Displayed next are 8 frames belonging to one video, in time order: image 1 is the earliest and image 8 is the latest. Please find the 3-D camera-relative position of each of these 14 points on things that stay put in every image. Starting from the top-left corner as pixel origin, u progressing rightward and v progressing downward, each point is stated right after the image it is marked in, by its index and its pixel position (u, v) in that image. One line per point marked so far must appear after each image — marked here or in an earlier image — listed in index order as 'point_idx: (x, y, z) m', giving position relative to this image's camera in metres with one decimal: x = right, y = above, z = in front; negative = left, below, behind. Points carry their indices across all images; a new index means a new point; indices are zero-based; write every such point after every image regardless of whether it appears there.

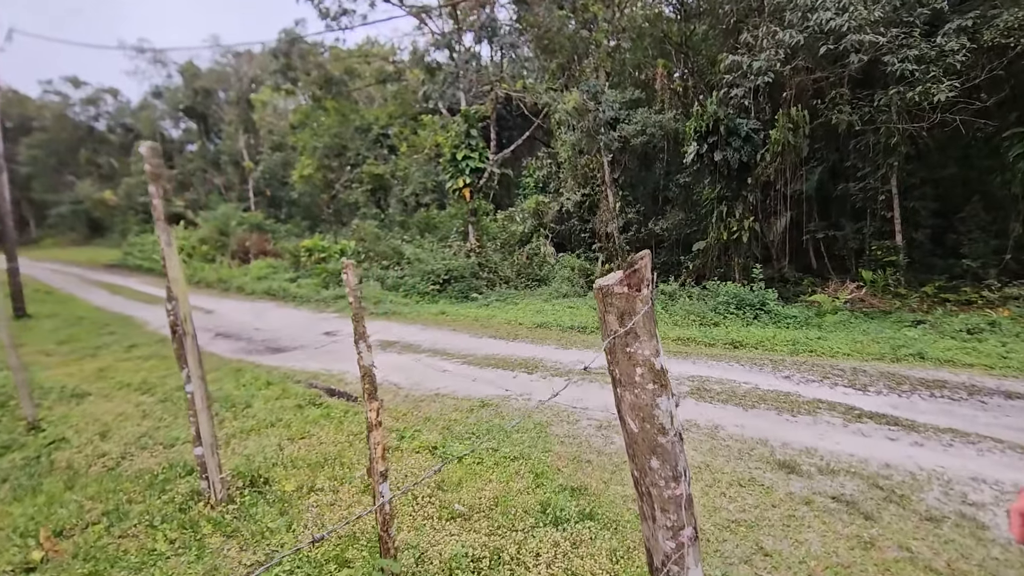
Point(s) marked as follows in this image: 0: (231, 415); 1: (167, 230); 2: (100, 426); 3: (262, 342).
0: (-3.7, -1.7, +6.9) m
1: (-2.6, +0.4, +3.9) m
2: (-5.2, -1.8, +6.5) m
3: (-5.9, -1.2, +11.9) m
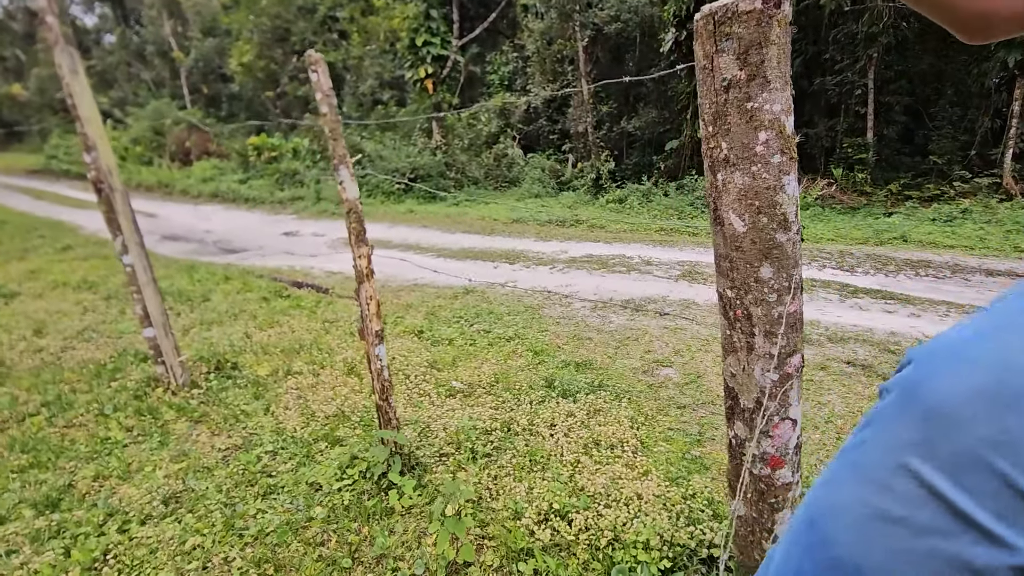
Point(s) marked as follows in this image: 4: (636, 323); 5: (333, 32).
0: (-3.9, -0.2, +6.2) m
1: (-2.6, +1.4, +3.0) m
2: (-5.3, -0.4, +5.8) m
3: (-6.4, +1.0, +10.9) m
4: (+1.2, -0.3, +5.0) m
5: (-6.2, +8.4, +16.7) m
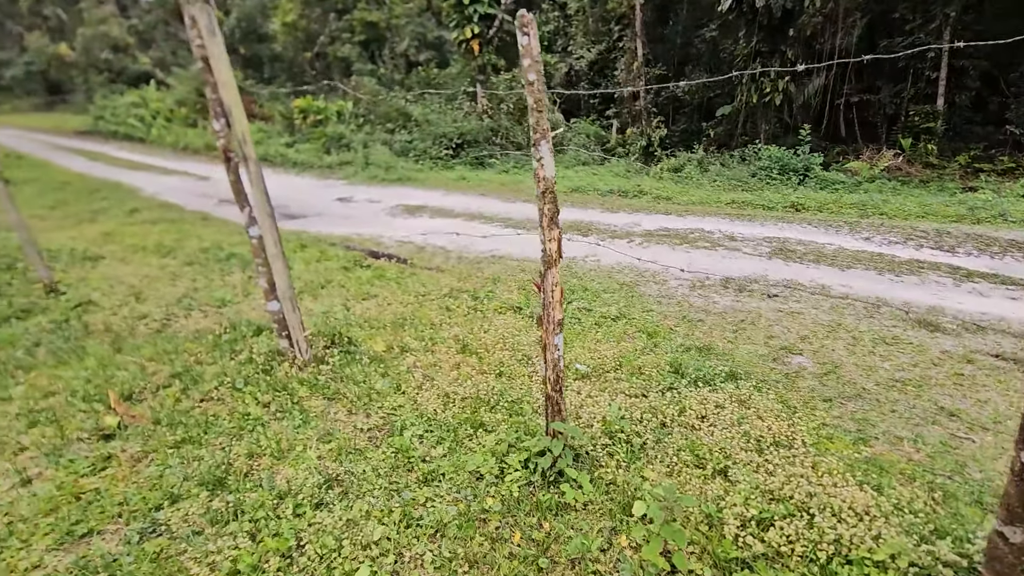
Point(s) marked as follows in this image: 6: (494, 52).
0: (-2.9, +0.2, +6.2) m
1: (-1.7, +1.5, +2.8) m
2: (-4.3, 0.0, +5.8) m
3: (-5.2, +1.7, +10.9) m
4: (+2.2, -0.2, +4.8) m
5: (-4.5, +9.5, +16.2) m
6: (-0.5, +6.2, +13.5) m
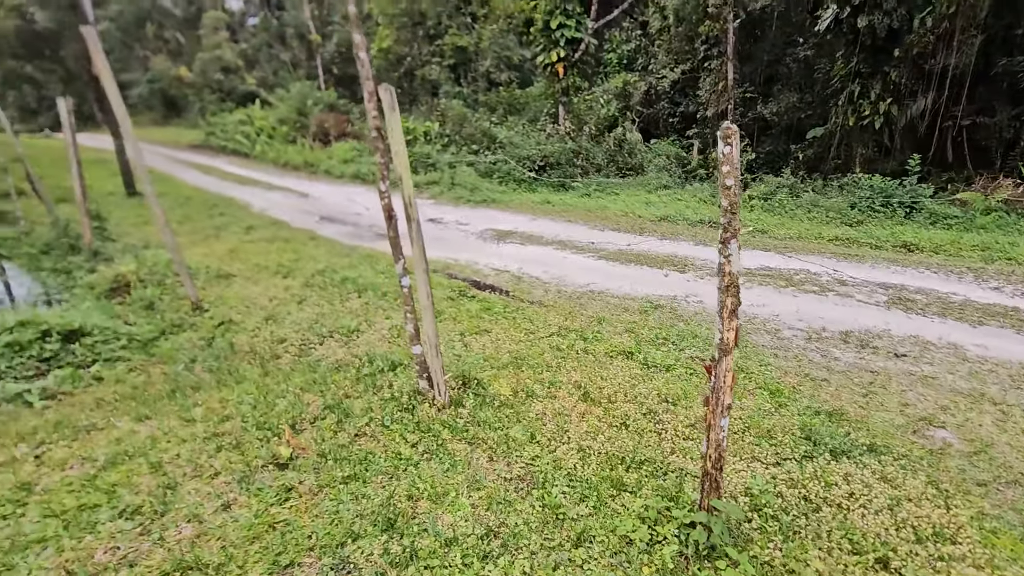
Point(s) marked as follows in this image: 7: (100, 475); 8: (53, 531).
0: (-1.6, -0.2, +6.6) m
1: (-0.8, +1.2, +3.2) m
2: (-3.1, -0.3, +6.4) m
3: (-3.3, +1.4, +11.6) m
4: (+3.2, -0.7, +4.6) m
5: (-1.6, +9.0, +16.9) m
6: (+1.8, +5.6, +13.7) m
7: (-2.5, -1.1, +3.1) m
8: (-2.4, -1.3, +2.7) m
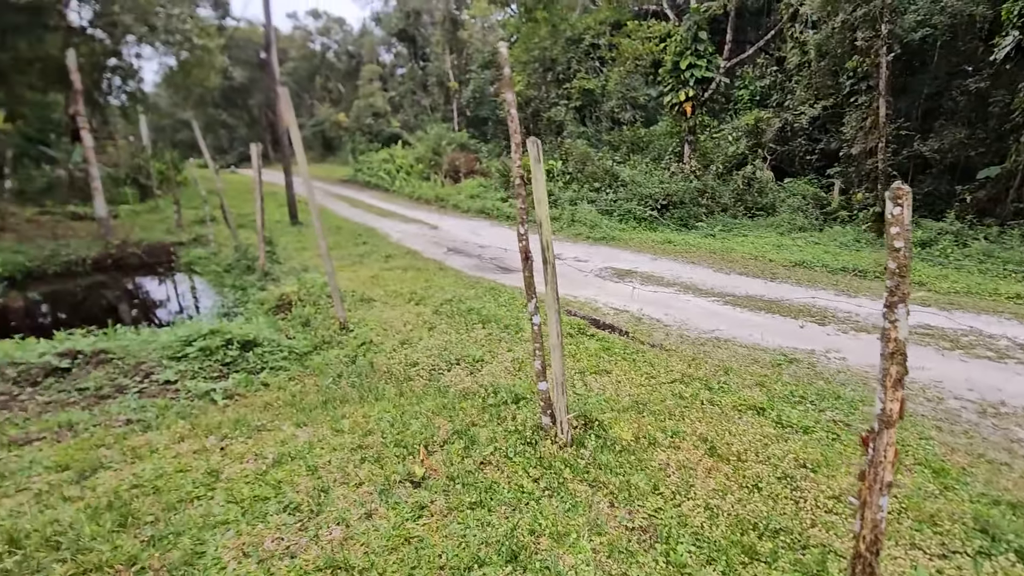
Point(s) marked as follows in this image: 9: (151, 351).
0: (-0.1, -0.6, +6.9) m
1: (+0.2, +1.0, +3.4) m
2: (-1.5, -0.6, +7.0) m
3: (-0.5, +0.7, +12.2) m
4: (+4.2, -1.2, +3.9) m
5: (+2.8, +7.8, +17.4) m
6: (+5.2, +4.5, +13.4) m
7: (-1.7, -1.3, +3.6) m
8: (-1.7, -1.4, +3.1) m
9: (-4.2, -0.7, +6.0) m
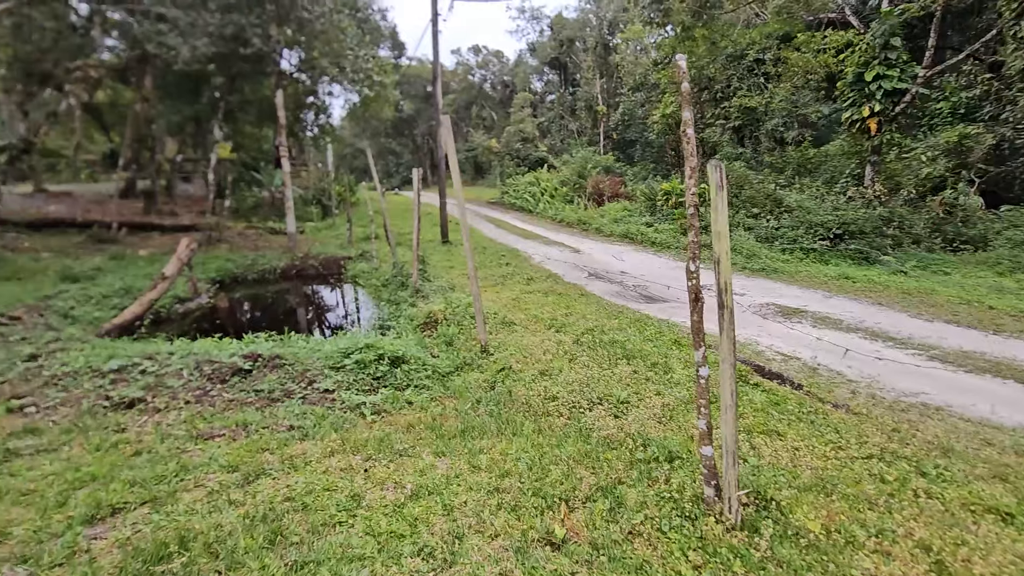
0: (+1.8, -1.1, +6.2) m
1: (+1.2, +0.7, +2.9) m
2: (+0.4, -1.0, +6.8) m
3: (+2.8, 0.0, +11.5) m
4: (+5.0, -1.7, +2.2) m
5: (+7.7, +6.6, +16.0) m
6: (+8.8, +3.4, +11.3) m
7: (-0.7, -1.5, +3.5) m
8: (-0.8, -1.6, +3.1) m
9: (-2.5, -0.9, +6.5) m
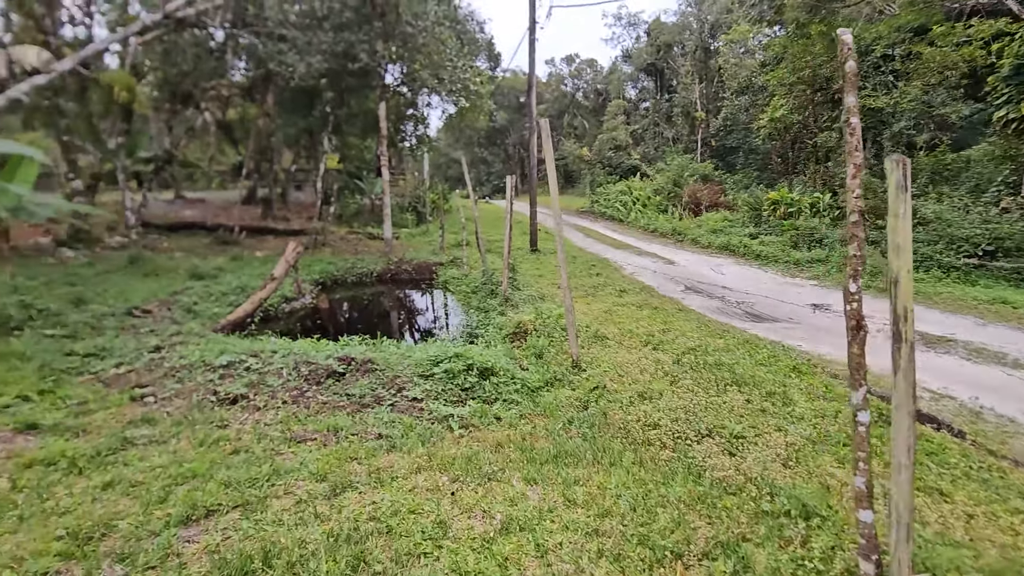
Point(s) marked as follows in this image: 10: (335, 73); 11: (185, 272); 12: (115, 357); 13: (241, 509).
0: (+2.8, -1.3, +5.5) m
1: (+1.7, +0.6, +2.3) m
2: (+1.5, -1.2, +6.2) m
3: (+4.7, -0.3, +10.5) m
4: (+5.4, -2.0, +1.0) m
5: (+10.6, +6.0, +14.2) m
6: (+10.7, +2.9, +9.4) m
7: (-0.1, -1.5, +3.2) m
8: (-0.3, -1.6, +2.8) m
9: (-1.3, -1.0, +6.5) m
10: (-5.1, +6.2, +14.8) m
11: (-8.3, +0.4, +13.1) m
12: (-5.3, -0.9, +6.9) m
13: (-1.9, -1.5, +3.5) m
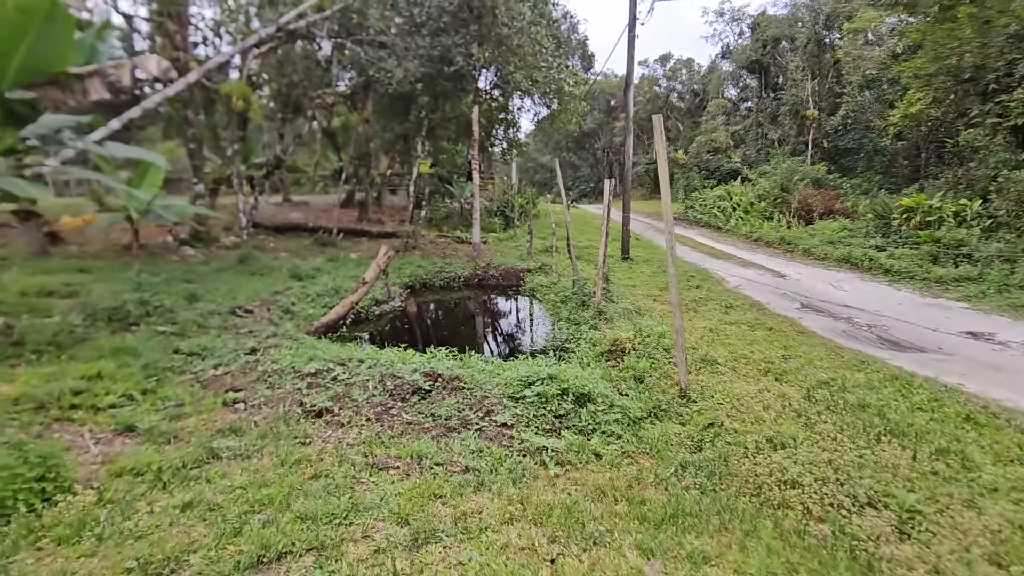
0: (+3.7, -1.5, +4.3) m
1: (+2.2, +0.4, +1.4) m
2: (+2.6, -1.4, +5.3) m
3: (+6.4, -0.7, +9.0) m
4: (+5.5, -2.3, -0.5) m
5: (+13.0, +5.4, +11.8) m
6: (+12.3, +2.3, +6.9) m
7: (+0.5, -1.7, +2.5) m
8: (+0.2, -1.8, +2.1) m
9: (-0.2, -1.1, +5.9) m
10: (-2.3, +6.1, +14.9) m
11: (-6.0, +0.4, +13.6) m
12: (-4.1, -0.9, +7.0) m
13: (-1.2, -1.6, +3.1) m
